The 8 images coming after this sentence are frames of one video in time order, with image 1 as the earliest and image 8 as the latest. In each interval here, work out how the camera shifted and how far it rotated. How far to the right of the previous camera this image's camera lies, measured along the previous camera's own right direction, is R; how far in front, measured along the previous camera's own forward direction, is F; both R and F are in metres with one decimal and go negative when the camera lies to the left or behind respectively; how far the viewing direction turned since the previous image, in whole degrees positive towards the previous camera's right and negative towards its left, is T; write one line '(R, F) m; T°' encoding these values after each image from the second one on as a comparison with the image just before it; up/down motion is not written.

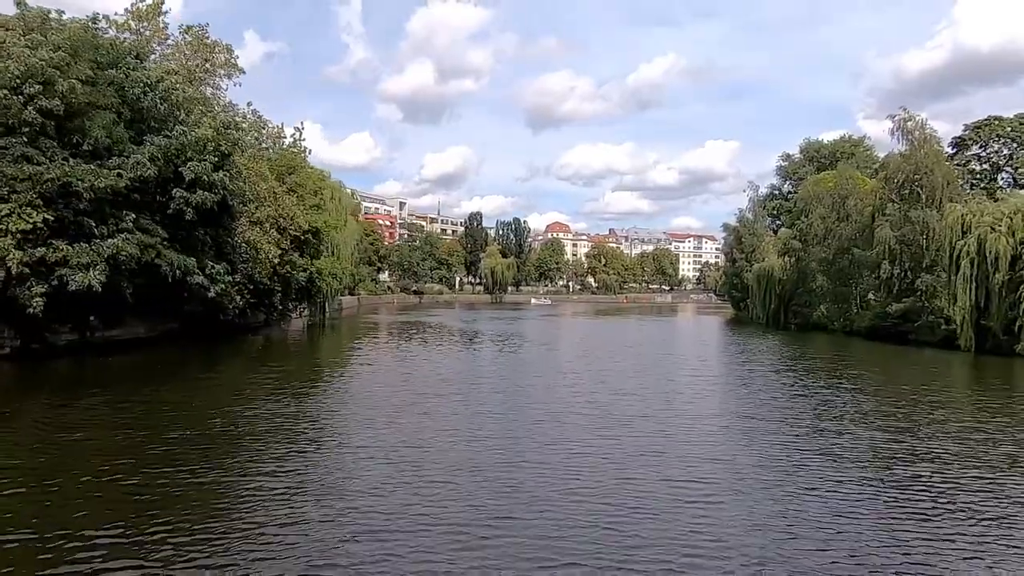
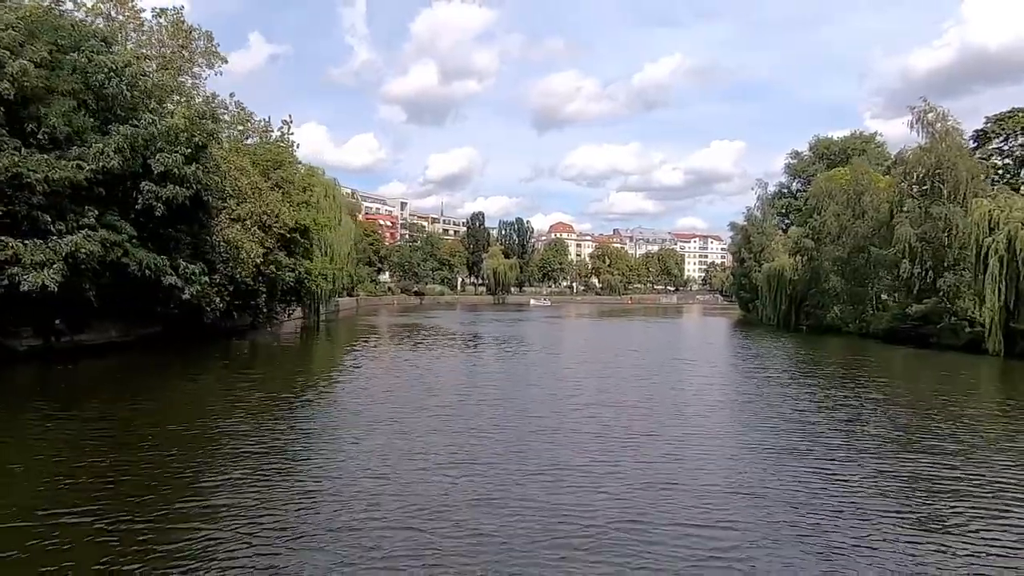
(+0.2, +1.7) m; 0°
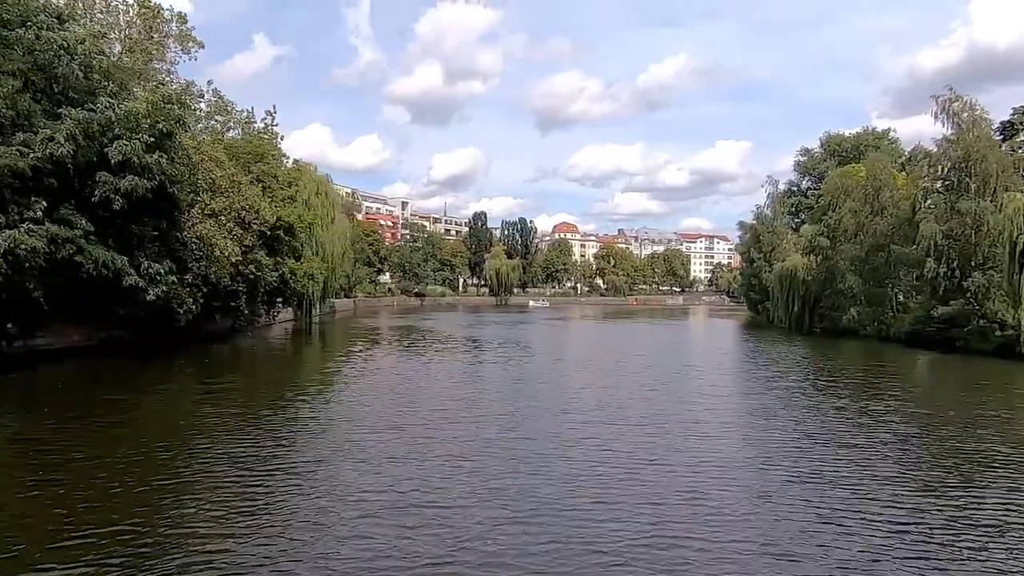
(+0.2, +2.0) m; 0°
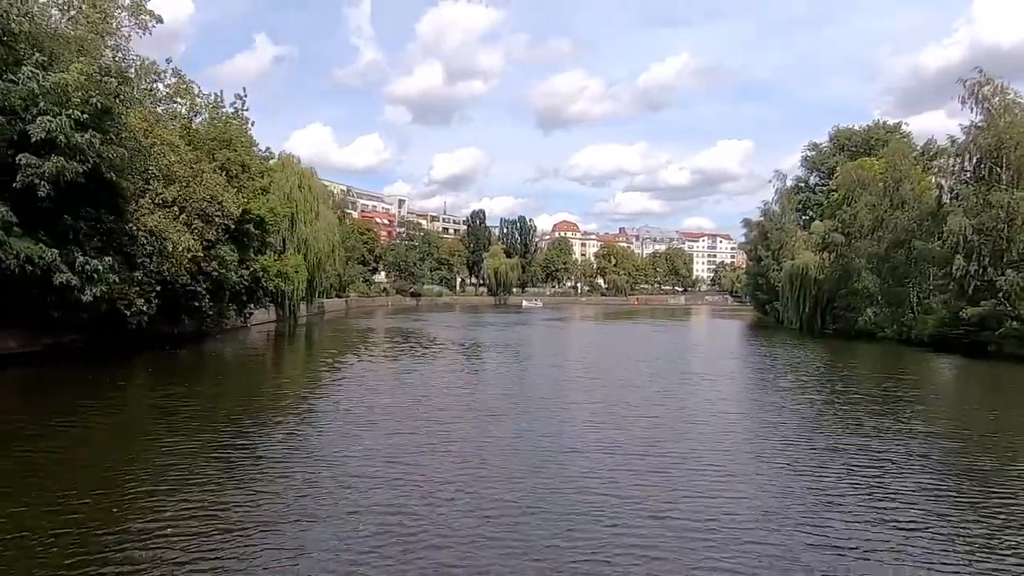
(+0.3, +2.5) m; 0°
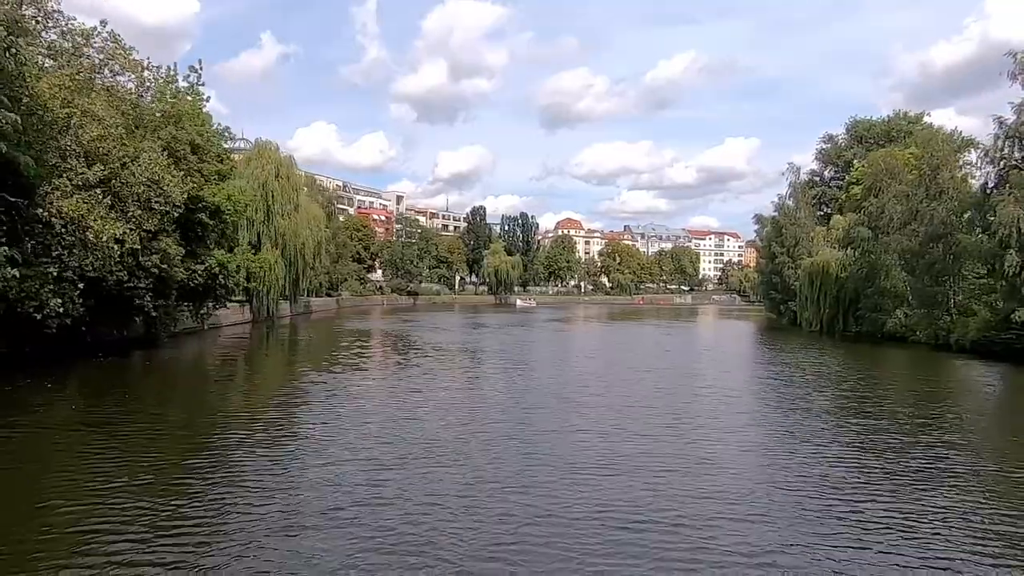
(+0.4, +3.3) m; 0°
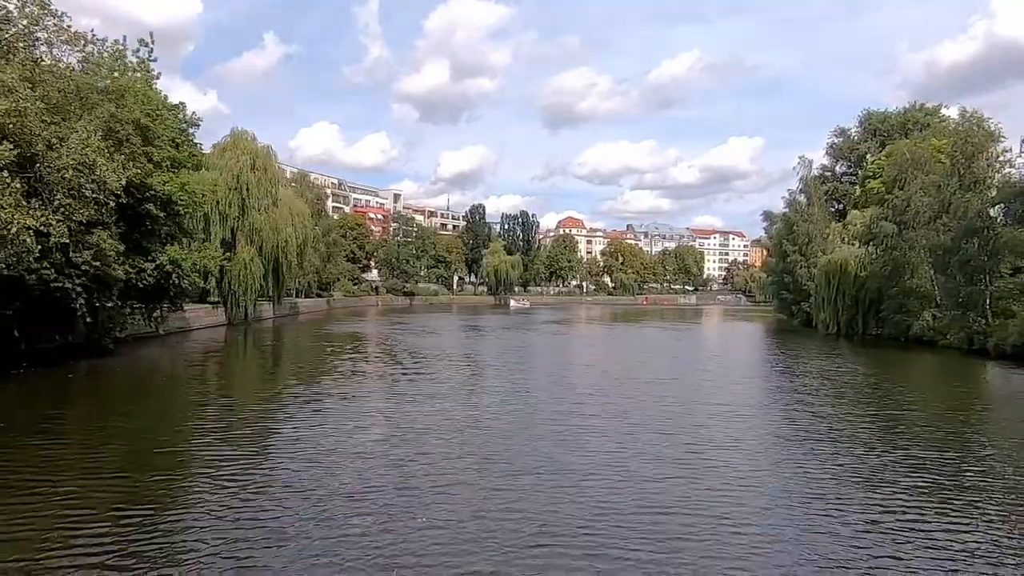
(+0.4, +2.7) m; 0°
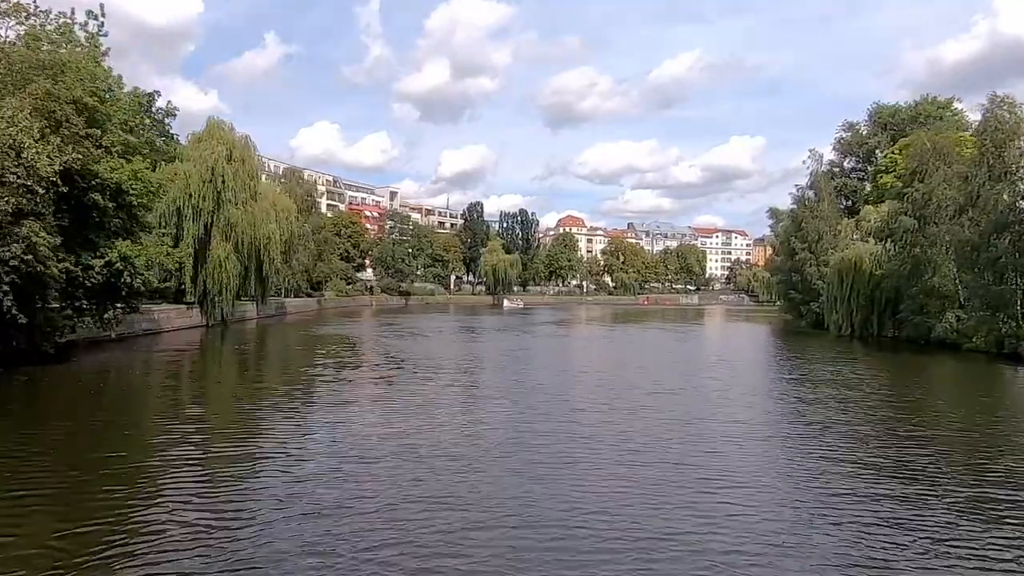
(+0.3, +2.1) m; 0°
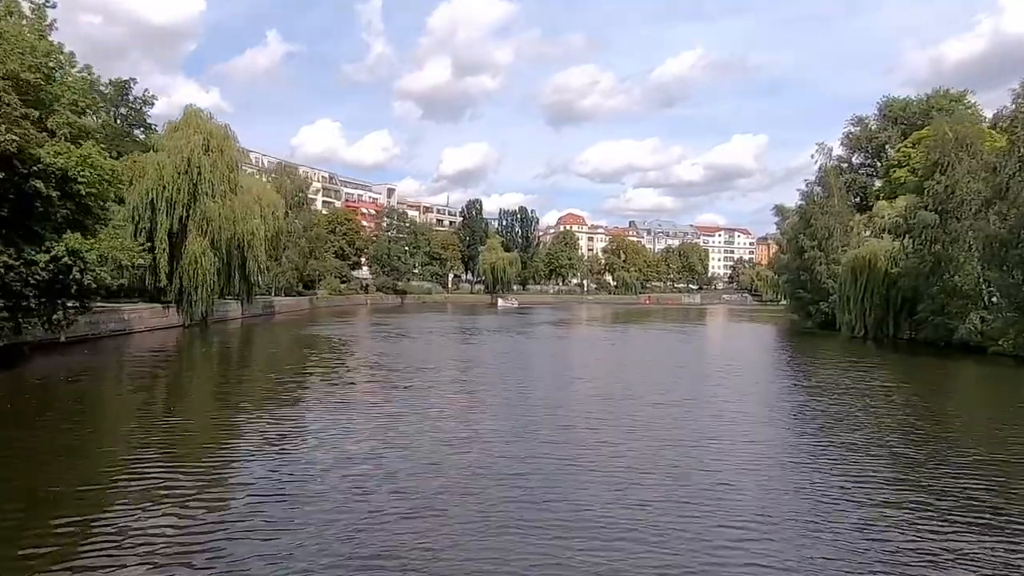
(+0.3, +1.9) m; 0°
